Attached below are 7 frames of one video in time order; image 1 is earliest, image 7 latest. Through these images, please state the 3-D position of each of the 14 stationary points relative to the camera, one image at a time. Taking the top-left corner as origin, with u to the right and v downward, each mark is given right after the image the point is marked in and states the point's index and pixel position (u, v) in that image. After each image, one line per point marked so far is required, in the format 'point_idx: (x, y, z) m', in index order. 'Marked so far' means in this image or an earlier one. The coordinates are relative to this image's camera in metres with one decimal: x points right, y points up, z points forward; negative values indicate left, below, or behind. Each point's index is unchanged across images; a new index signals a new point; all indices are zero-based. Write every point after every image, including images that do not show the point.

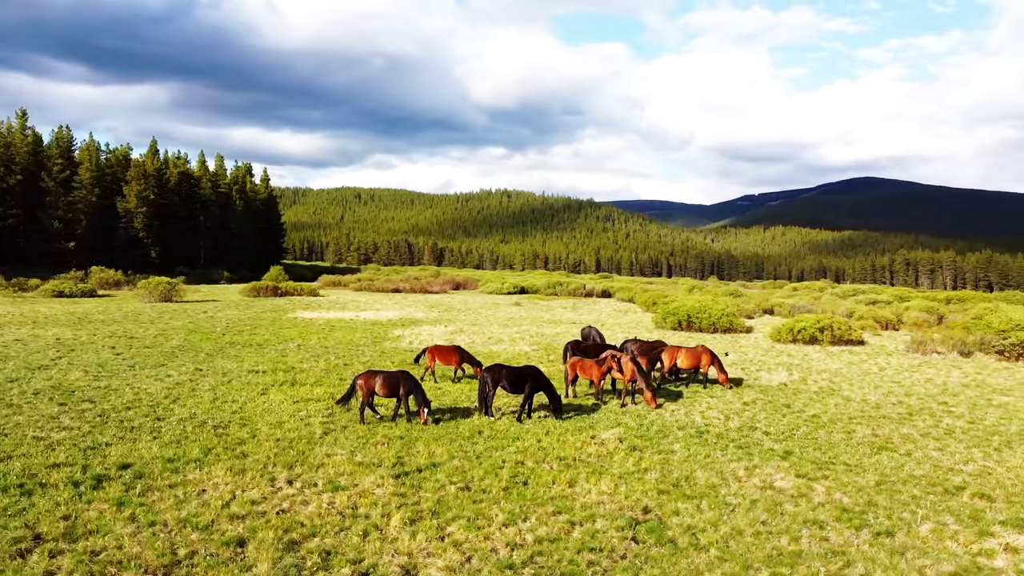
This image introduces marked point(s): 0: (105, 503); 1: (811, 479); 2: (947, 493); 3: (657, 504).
0: (-5.3, -2.8, +10.5) m
1: (+4.8, -3.0, +12.7) m
2: (+6.5, -3.0, +11.9) m
3: (+2.0, -2.9, +11.0) m
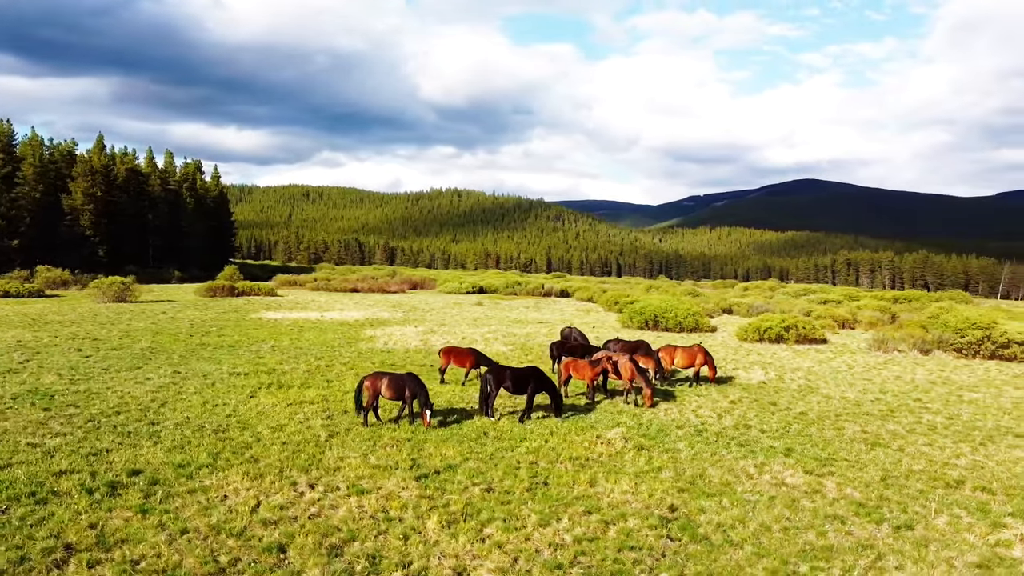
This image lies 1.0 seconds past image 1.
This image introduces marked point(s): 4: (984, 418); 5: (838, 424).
0: (-4.9, -2.8, +10.3) m
1: (+5.0, -3.0, +13.0) m
2: (+6.8, -3.1, +12.4) m
3: (+2.4, -3.0, +11.2) m
4: (+11.1, -3.1, +19.0) m
5: (+7.2, -3.0, +17.6) m
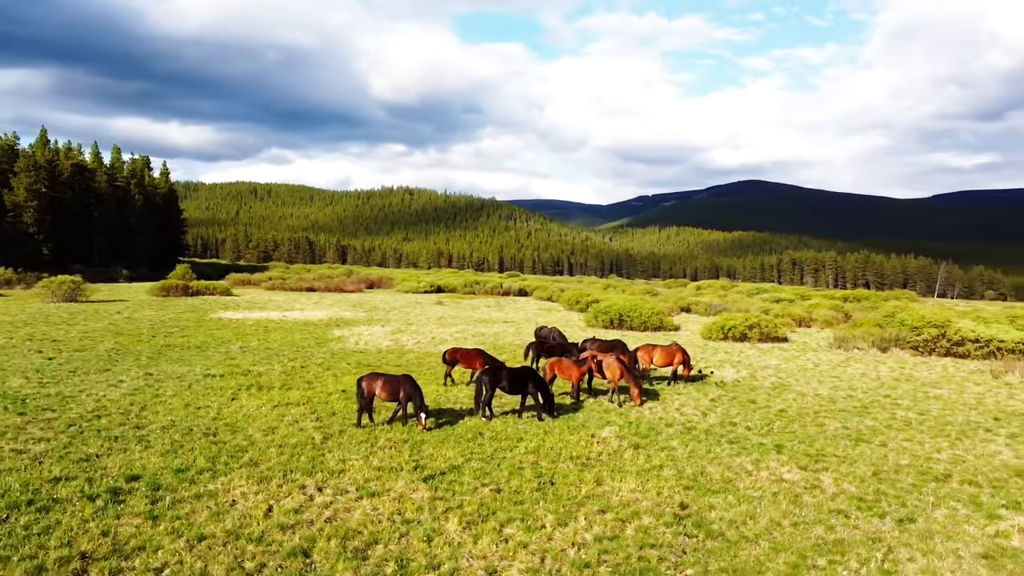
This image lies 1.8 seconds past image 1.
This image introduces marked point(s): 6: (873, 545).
0: (-4.7, -2.9, +10.0) m
1: (+5.0, -3.0, +13.4) m
2: (+6.8, -3.1, +12.9) m
3: (+2.5, -3.0, +11.4) m
4: (+10.8, -3.1, +19.7) m
5: (+6.9, -3.0, +18.1) m
6: (+4.4, -3.1, +9.7) m
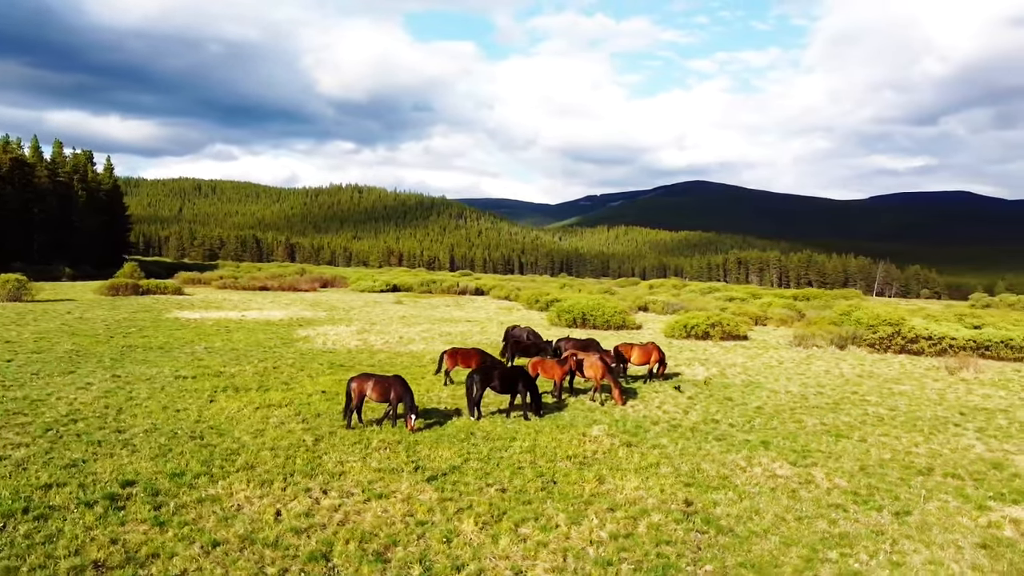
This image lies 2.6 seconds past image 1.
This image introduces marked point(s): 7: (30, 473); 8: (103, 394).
0: (-4.5, -2.9, +9.8) m
1: (+5.0, -3.0, +13.7) m
2: (+6.8, -3.1, +13.3) m
3: (+2.6, -3.0, +11.6) m
4: (+10.3, -3.1, +20.4) m
5: (+6.6, -3.0, +18.6) m
6: (+4.6, -3.1, +10.0) m
7: (-7.2, -2.7, +12.0) m
8: (-9.6, -2.5, +18.9) m
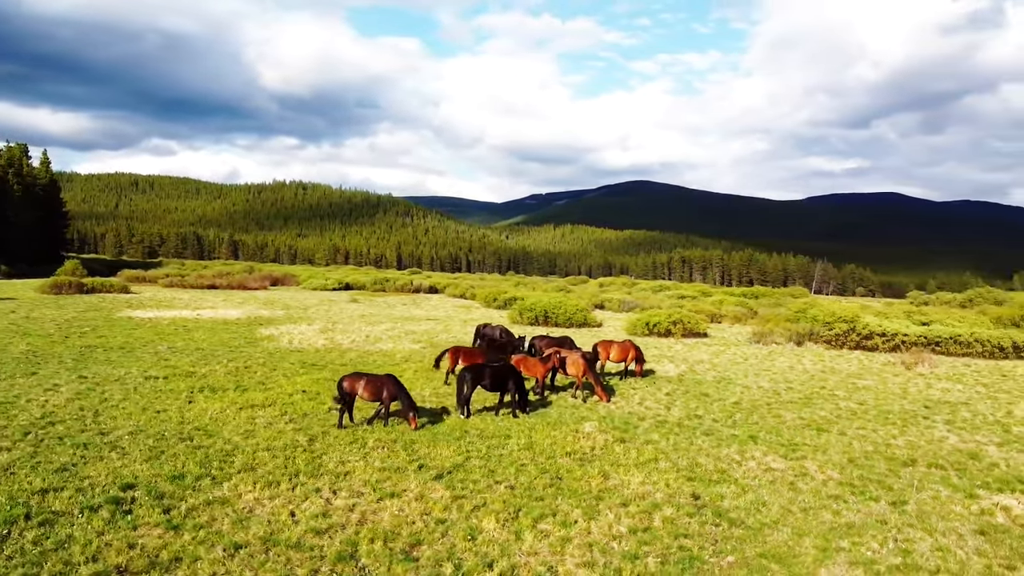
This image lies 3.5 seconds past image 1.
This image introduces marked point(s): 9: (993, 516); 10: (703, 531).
0: (-4.2, -2.8, +9.5) m
1: (+5.0, -3.0, +14.1) m
2: (+6.8, -3.0, +13.8) m
3: (+2.7, -3.0, +11.8) m
4: (+9.9, -3.0, +21.2) m
5: (+6.2, -2.9, +19.0) m
6: (+4.8, -3.1, +10.4) m
7: (-7.0, -2.7, +11.5) m
8: (-9.9, -2.5, +18.3) m
9: (+6.5, -3.1, +11.0) m
10: (+2.4, -3.0, +10.1) m
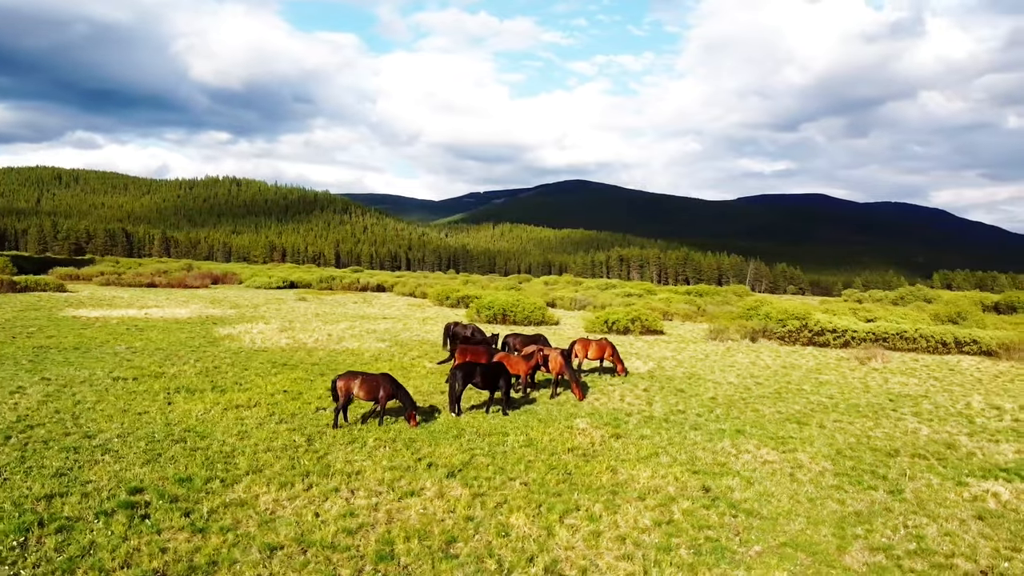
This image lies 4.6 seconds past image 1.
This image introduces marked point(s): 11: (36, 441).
0: (-3.8, -2.8, +9.3) m
1: (+5.0, -3.0, +14.6) m
2: (+6.8, -3.0, +14.5) m
3: (+2.9, -2.9, +12.1) m
4: (+9.3, -3.0, +22.0) m
5: (+5.8, -2.9, +19.6) m
6: (+5.1, -3.1, +10.9) m
7: (-6.8, -2.7, +11.1) m
8: (-10.2, -2.4, +17.6) m
9: (+6.8, -3.1, +11.5) m
10: (+2.7, -3.0, +10.4) m
11: (-8.1, -2.6, +13.6) m
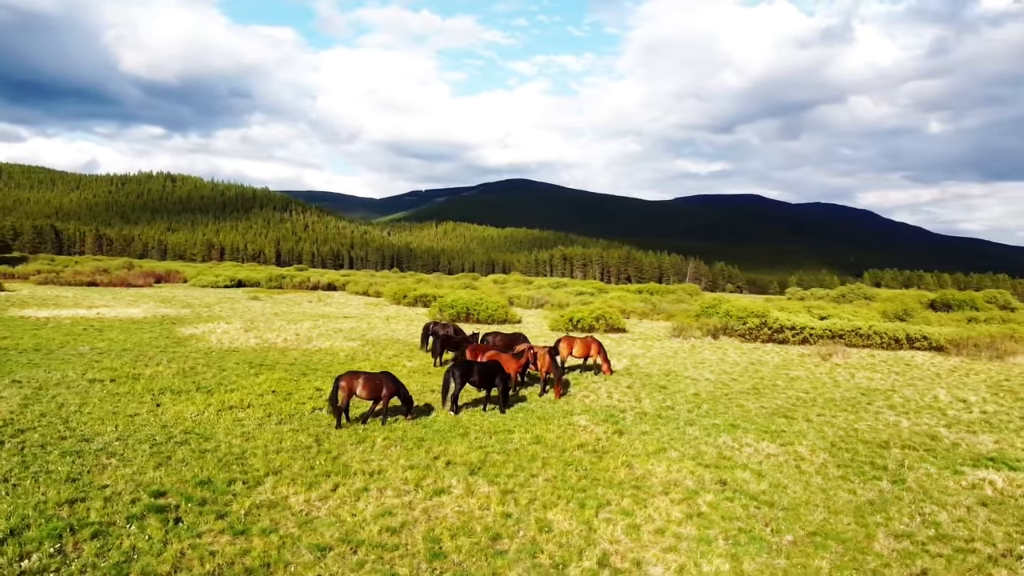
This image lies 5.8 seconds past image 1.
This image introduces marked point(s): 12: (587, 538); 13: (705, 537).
0: (-3.3, -2.8, +9.2) m
1: (+5.1, -2.9, +15.1) m
2: (+6.9, -3.0, +15.1) m
3: (+3.2, -2.9, +12.5) m
4: (+8.9, -2.9, +22.7) m
5: (+5.6, -2.8, +20.1) m
6: (+5.5, -3.0, +11.4) m
7: (-6.4, -2.7, +10.7) m
8: (-10.3, -2.4, +17.0) m
9: (+7.1, -3.0, +12.2) m
10: (+3.1, -3.0, +10.7) m
11: (-7.8, -2.6, +13.1) m
12: (+0.8, -2.9, +9.4) m
13: (+2.3, -3.0, +9.6) m
